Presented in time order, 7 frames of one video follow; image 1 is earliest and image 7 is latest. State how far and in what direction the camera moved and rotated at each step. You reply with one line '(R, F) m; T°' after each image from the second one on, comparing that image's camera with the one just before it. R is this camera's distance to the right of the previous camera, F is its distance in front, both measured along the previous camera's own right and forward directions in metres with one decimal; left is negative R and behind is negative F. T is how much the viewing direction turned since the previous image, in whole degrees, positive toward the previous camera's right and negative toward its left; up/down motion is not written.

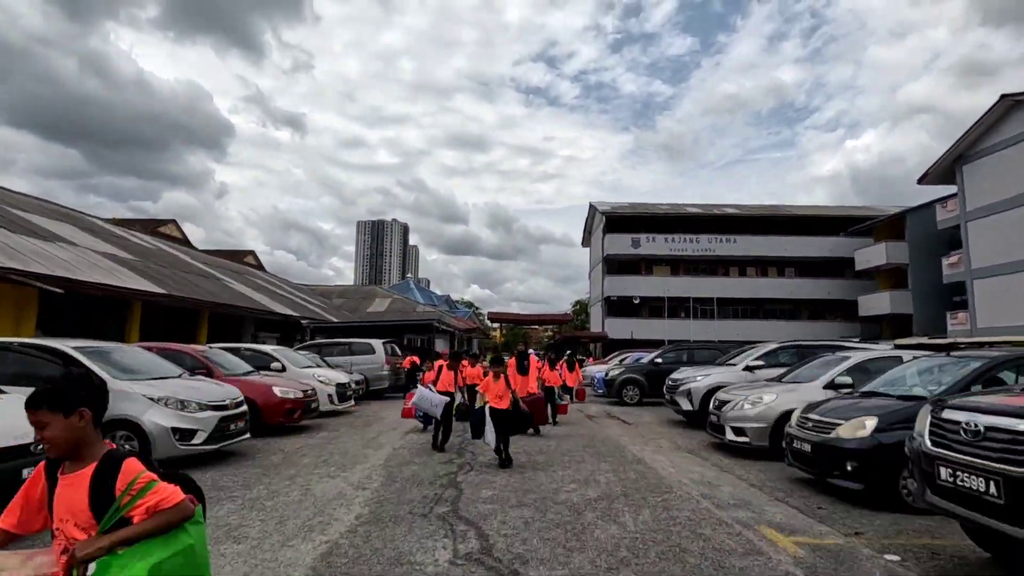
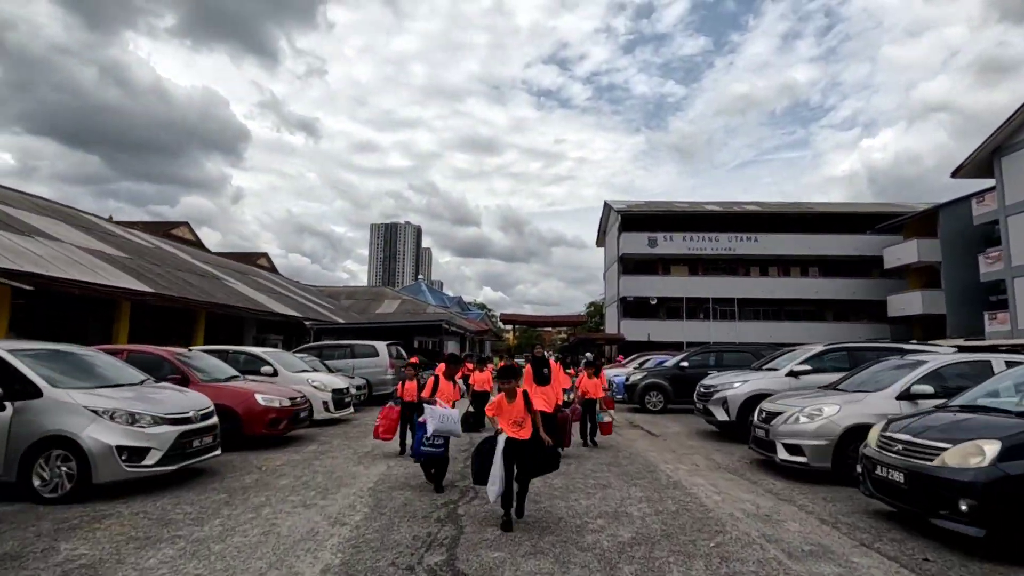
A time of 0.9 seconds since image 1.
(0.0, +1.2) m; -1°
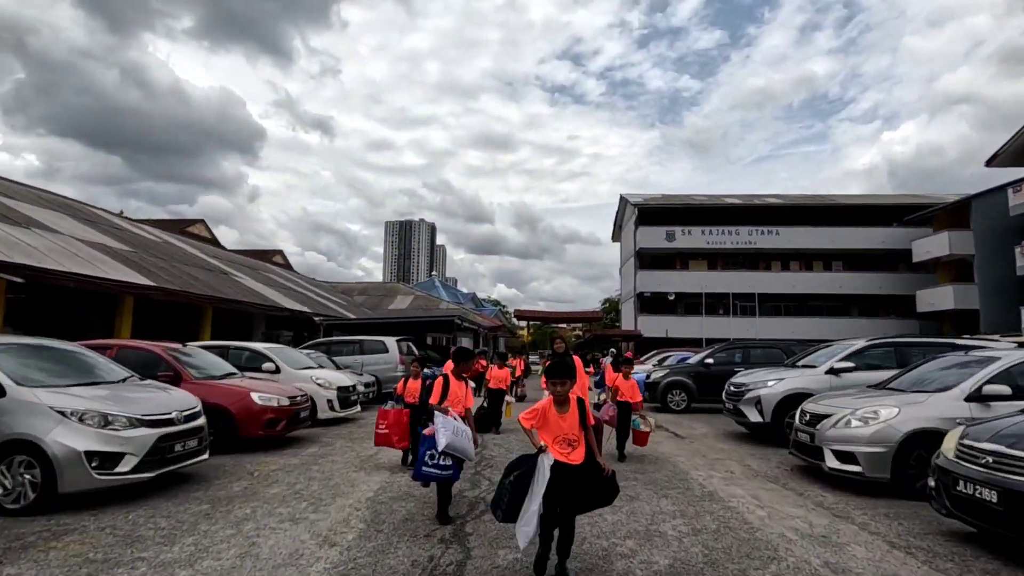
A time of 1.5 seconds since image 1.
(0.0, +0.7) m; -2°
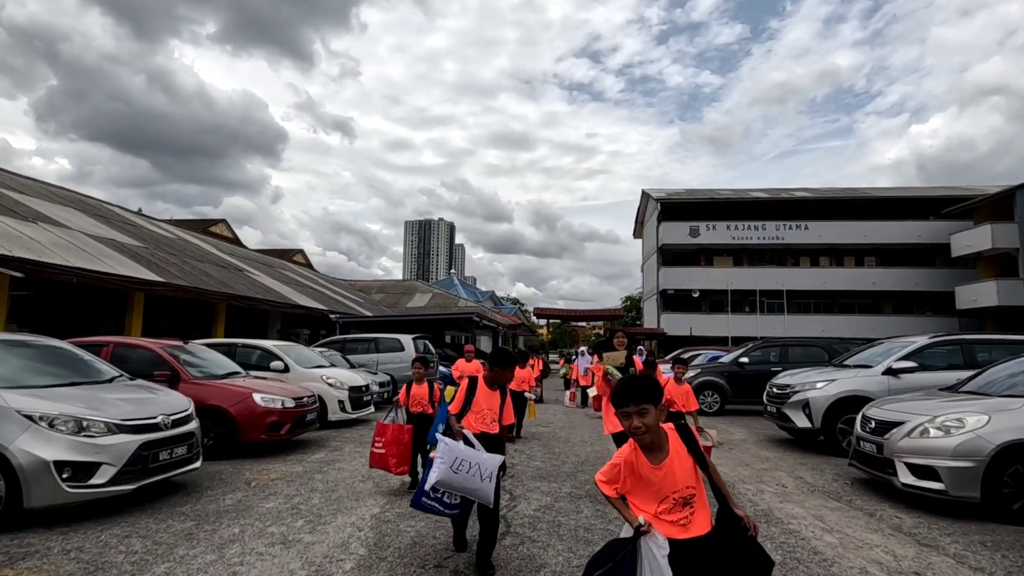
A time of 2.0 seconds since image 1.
(0.0, +0.7) m; -2°
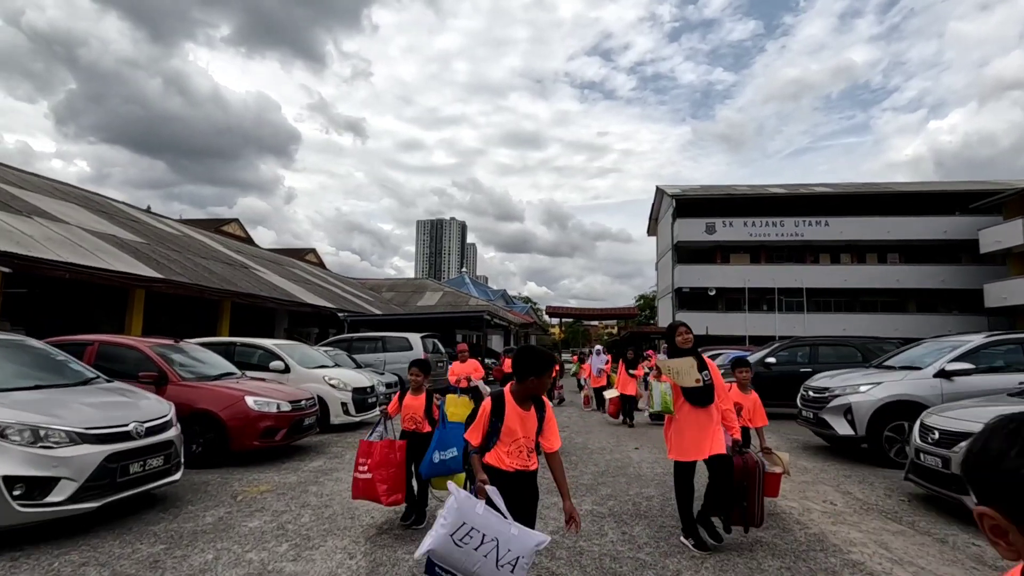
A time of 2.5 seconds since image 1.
(0.0, +0.6) m; -1°
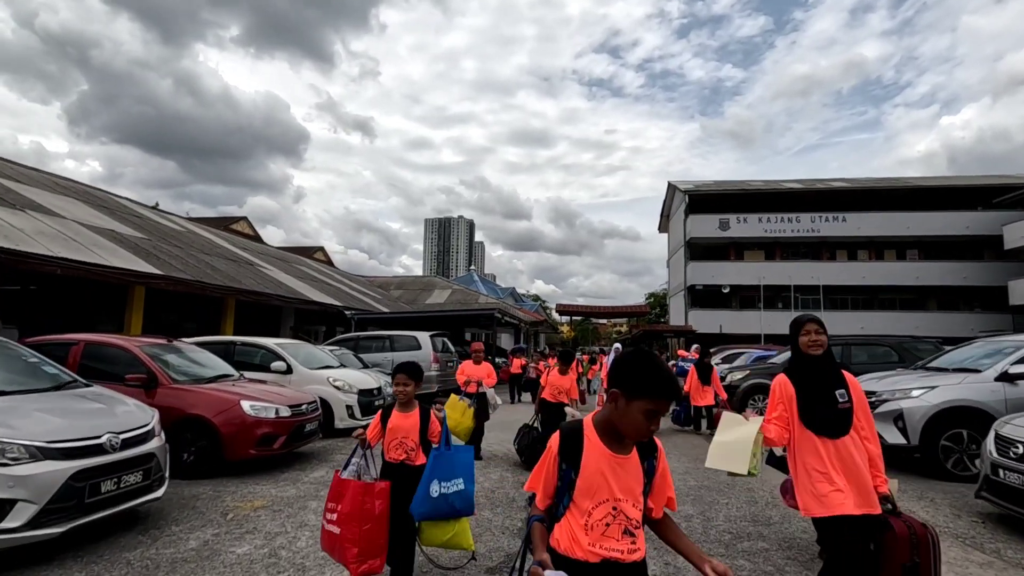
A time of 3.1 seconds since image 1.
(-0.1, +0.6) m; -1°
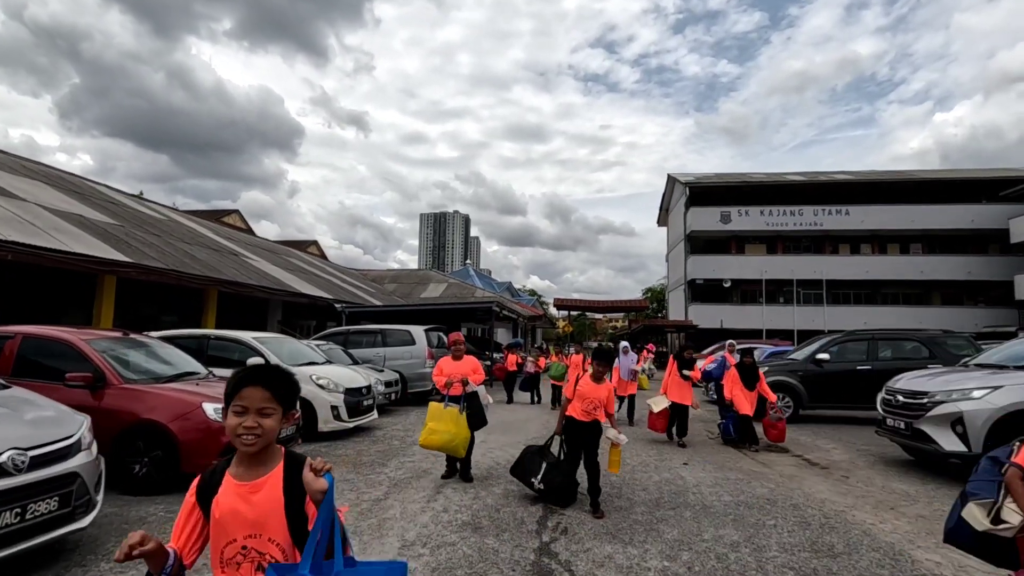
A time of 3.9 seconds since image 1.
(-0.1, +0.9) m; +1°
